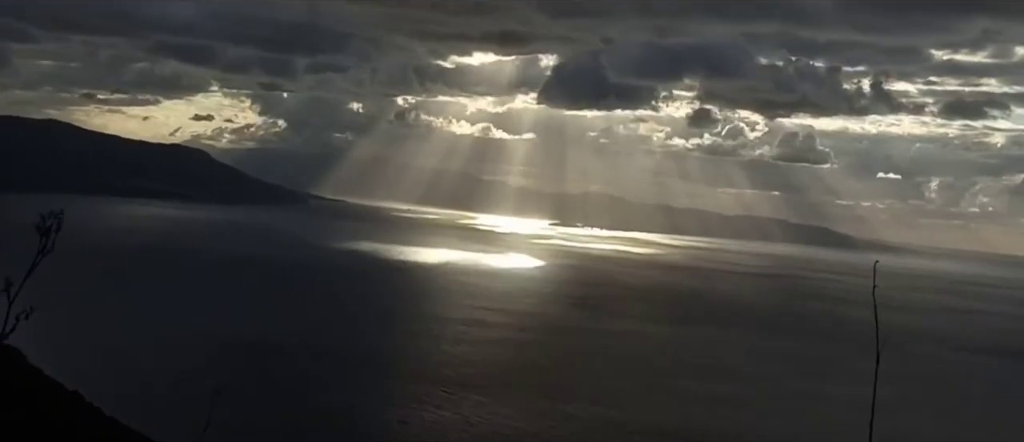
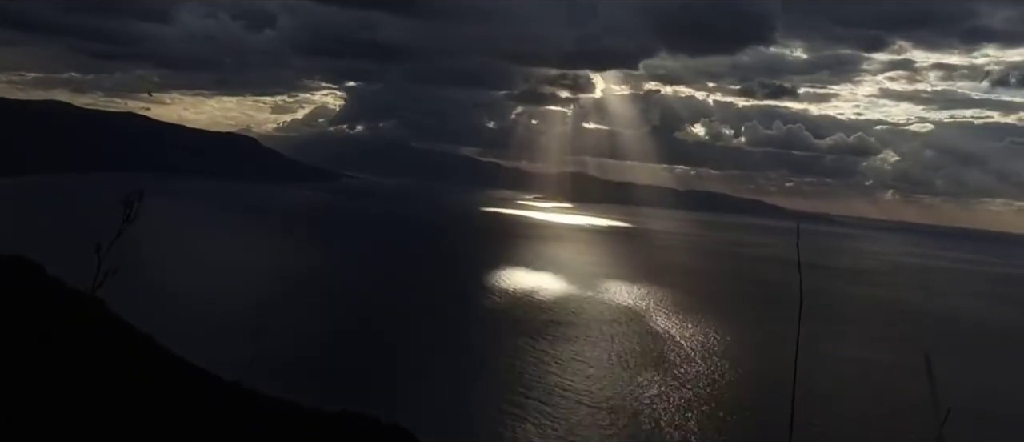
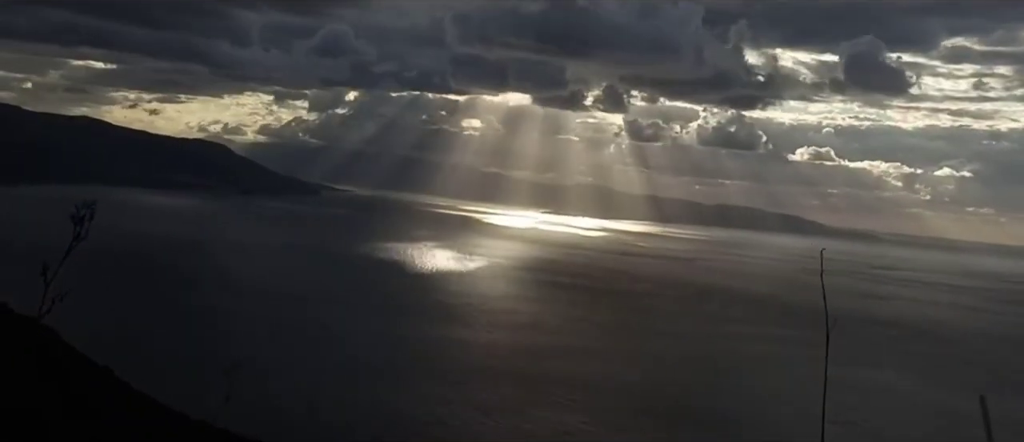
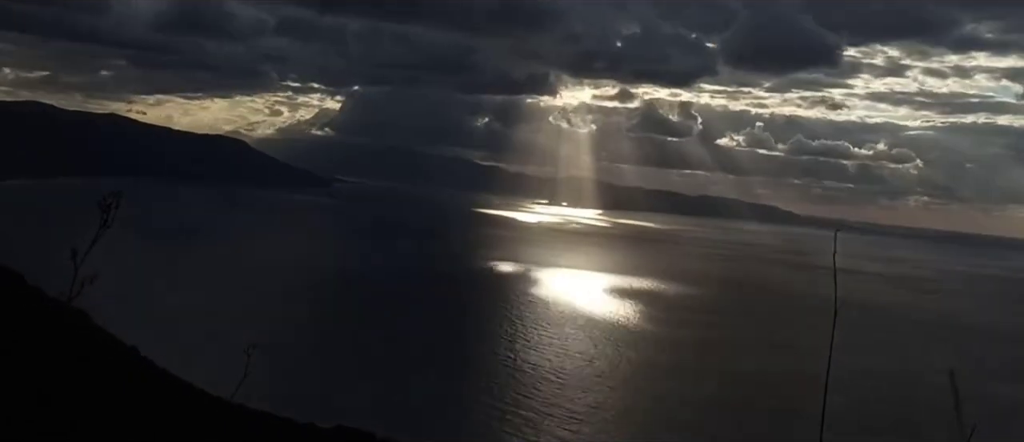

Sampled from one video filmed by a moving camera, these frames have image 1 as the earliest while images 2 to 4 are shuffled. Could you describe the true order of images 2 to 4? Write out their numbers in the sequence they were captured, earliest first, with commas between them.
3, 4, 2
